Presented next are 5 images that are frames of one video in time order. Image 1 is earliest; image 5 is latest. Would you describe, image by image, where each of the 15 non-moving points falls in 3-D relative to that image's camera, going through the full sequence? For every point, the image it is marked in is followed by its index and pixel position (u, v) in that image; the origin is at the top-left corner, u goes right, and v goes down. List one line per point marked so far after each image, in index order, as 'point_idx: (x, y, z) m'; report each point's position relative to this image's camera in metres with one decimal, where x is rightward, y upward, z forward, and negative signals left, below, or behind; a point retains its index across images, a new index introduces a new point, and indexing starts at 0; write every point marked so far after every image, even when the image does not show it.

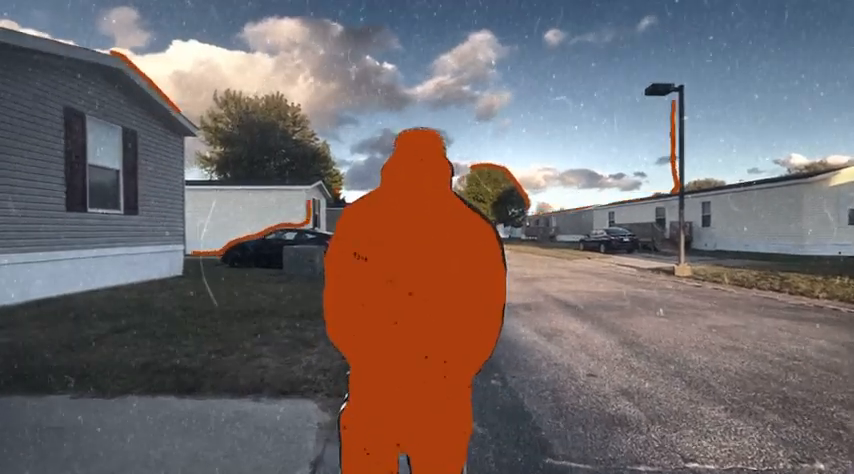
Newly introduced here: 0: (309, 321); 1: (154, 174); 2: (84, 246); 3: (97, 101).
0: (-1.5, -1.1, +6.0) m
1: (-5.9, +1.4, +10.3) m
2: (-5.9, -0.2, +8.2) m
3: (-5.9, +2.4, +8.6) m
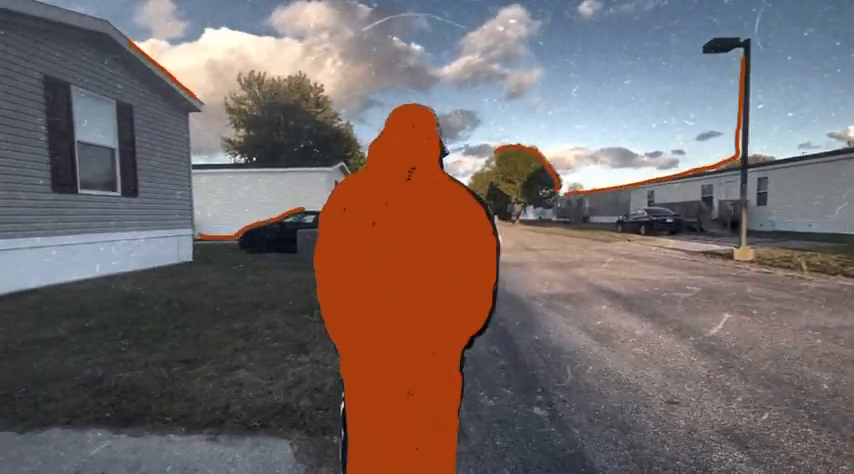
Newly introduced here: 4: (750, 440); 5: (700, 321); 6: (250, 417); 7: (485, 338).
0: (-1.2, -0.9, +5.1) m
1: (-5.4, +1.7, +9.5) m
2: (-5.5, +0.1, +7.5) m
3: (-5.5, +2.7, +7.7) m
4: (+1.7, -1.1, +2.6) m
5: (+3.0, -0.9, +5.3) m
6: (-1.0, -1.1, +2.9) m
7: (+0.6, -1.0, +4.8) m
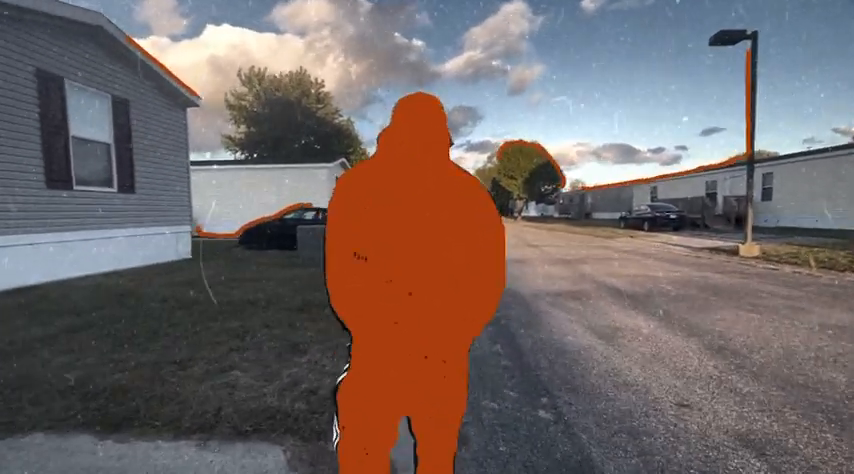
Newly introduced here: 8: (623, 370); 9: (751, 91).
0: (-1.2, -0.8, +4.9) m
1: (-5.4, +1.7, +9.4) m
2: (-5.5, +0.1, +7.4) m
3: (-5.5, +2.7, +7.6) m
4: (+1.7, -1.1, +2.5) m
5: (+3.0, -0.9, +5.2) m
6: (-1.0, -1.0, +2.7) m
7: (+0.6, -1.0, +4.7) m
8: (+1.5, -1.0, +3.7) m
9: (+7.2, +3.2, +10.7) m
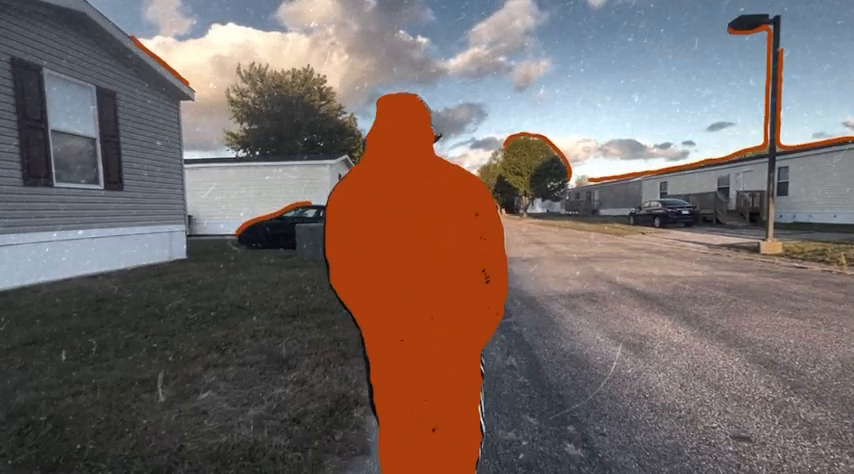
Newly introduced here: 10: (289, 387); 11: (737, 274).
0: (-1.2, -0.8, +4.4) m
1: (-5.3, +1.8, +8.9) m
2: (-5.4, +0.1, +7.0) m
3: (-5.4, +2.7, +7.1) m
4: (+1.8, -1.1, +1.9) m
5: (+3.1, -0.9, +4.7) m
6: (-1.0, -1.1, +2.3) m
7: (+0.6, -1.0, +4.2) m
8: (+1.5, -1.0, +3.2) m
9: (+7.3, +3.3, +10.1) m
10: (-0.9, -1.0, +3.1) m
11: (+5.2, -0.6, +8.1) m
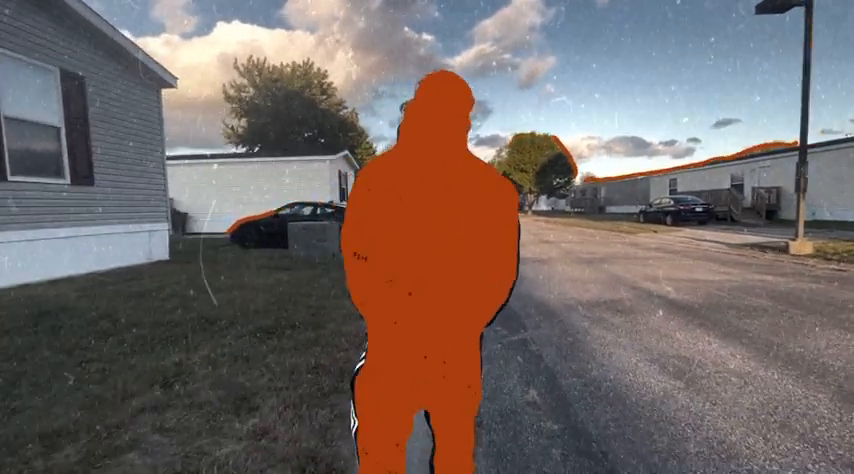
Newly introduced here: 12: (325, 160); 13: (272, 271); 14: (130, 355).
0: (-1.2, -0.8, +3.7) m
1: (-5.3, +1.8, +8.2) m
2: (-5.4, +0.1, +6.2) m
3: (-5.4, +2.7, +6.4) m
4: (+1.8, -1.1, +1.1) m
5: (+3.1, -0.9, +3.9) m
6: (-1.0, -1.1, +1.5) m
7: (+0.6, -1.0, +3.4) m
8: (+1.5, -1.0, +2.4) m
9: (+7.3, +3.3, +9.2) m
10: (-0.9, -1.0, +2.3) m
11: (+5.3, -0.6, +7.3) m
12: (-4.0, +3.0, +18.6) m
13: (-2.6, -0.6, +7.9) m
14: (-2.2, -0.9, +3.5) m
